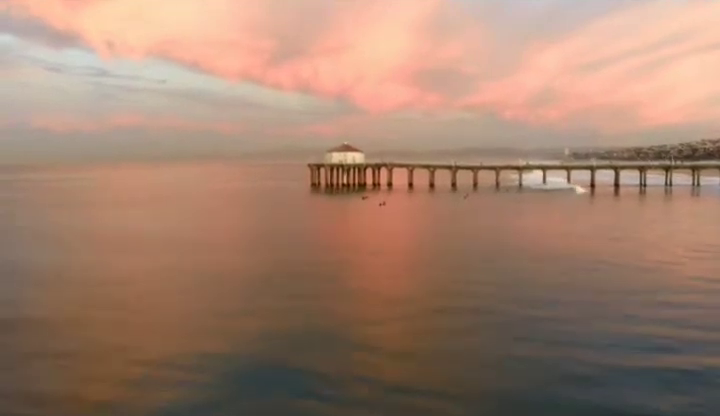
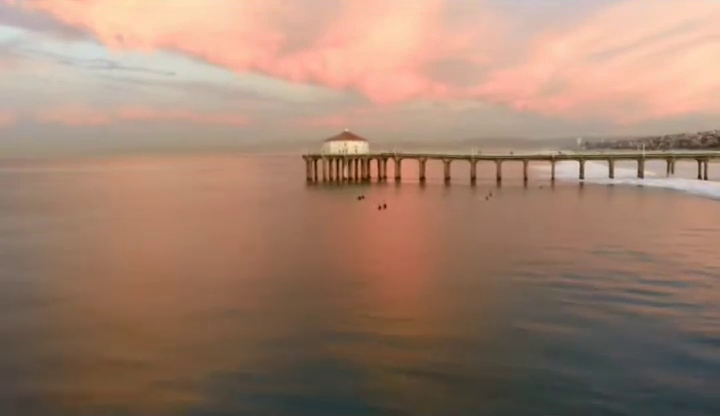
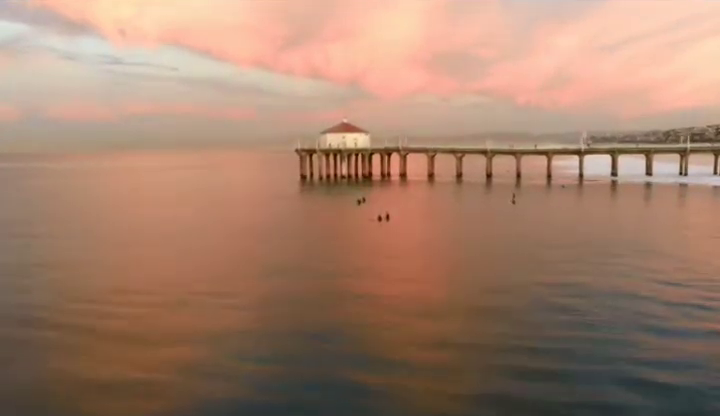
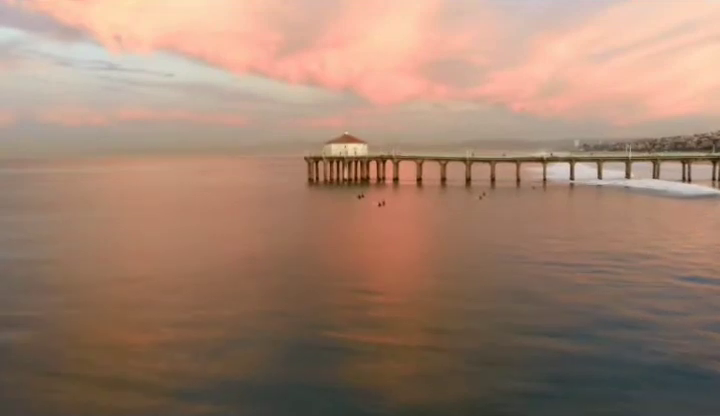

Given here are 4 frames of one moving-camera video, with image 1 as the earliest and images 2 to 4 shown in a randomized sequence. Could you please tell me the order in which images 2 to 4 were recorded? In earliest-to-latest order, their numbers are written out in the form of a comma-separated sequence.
4, 2, 3
